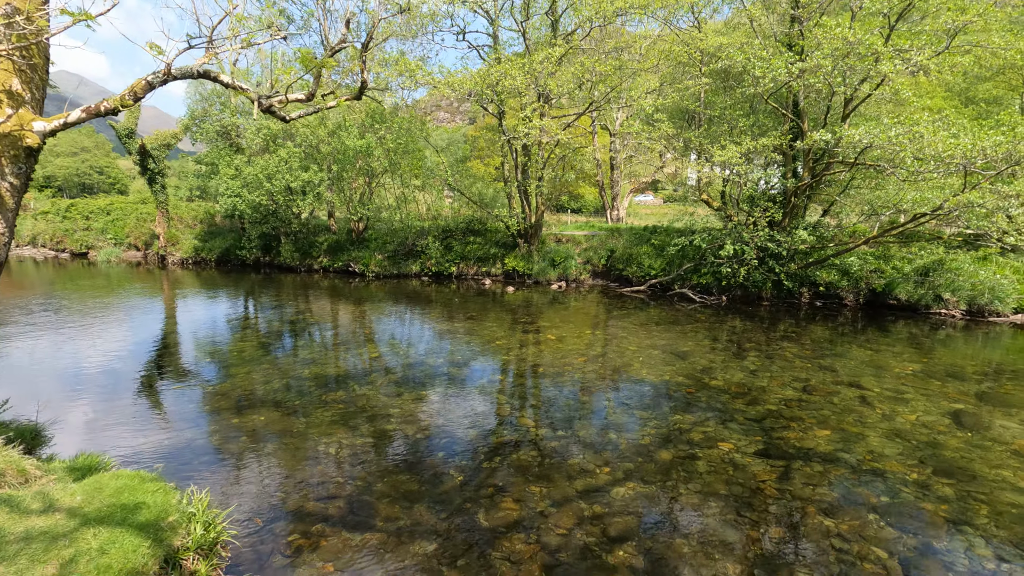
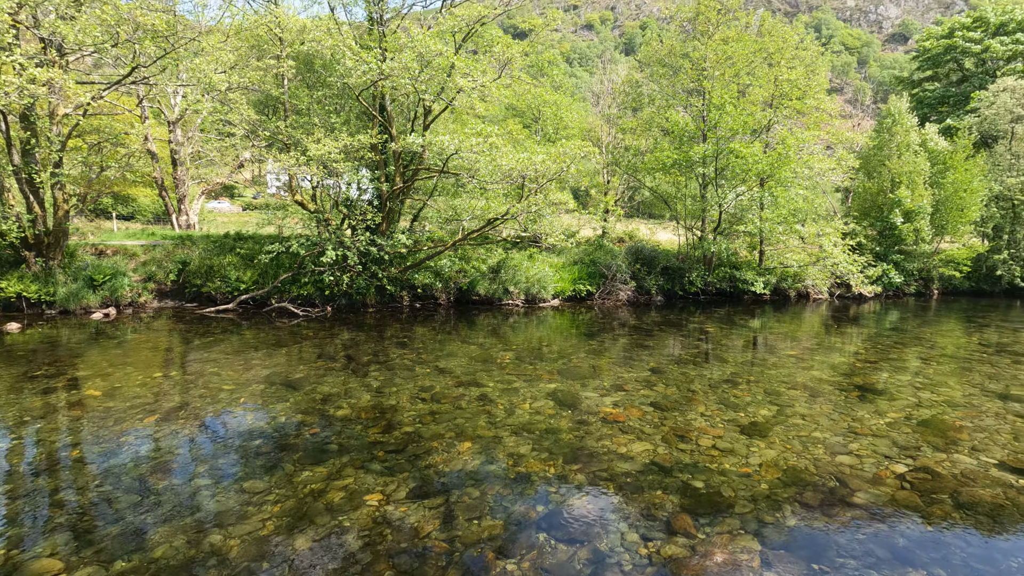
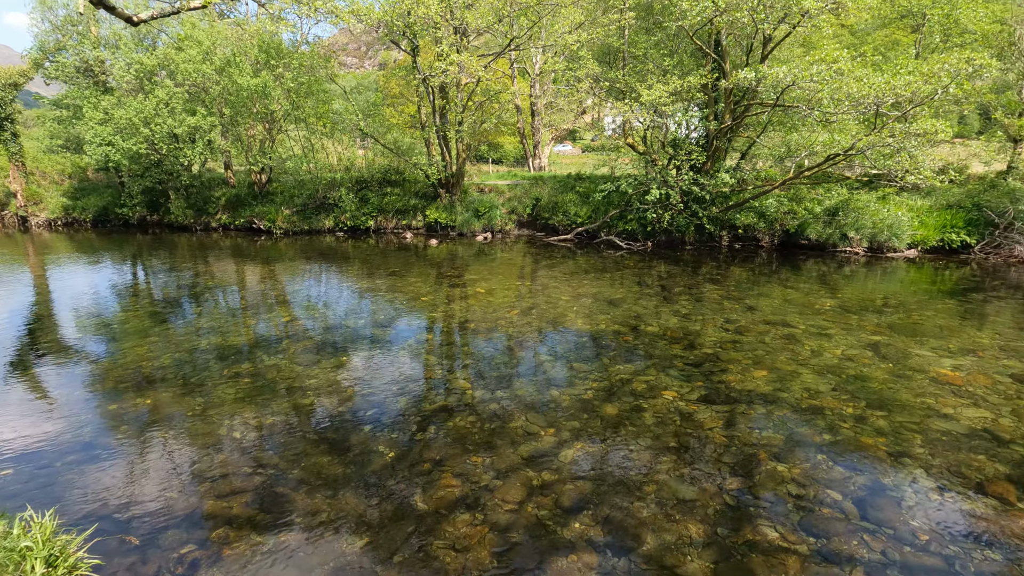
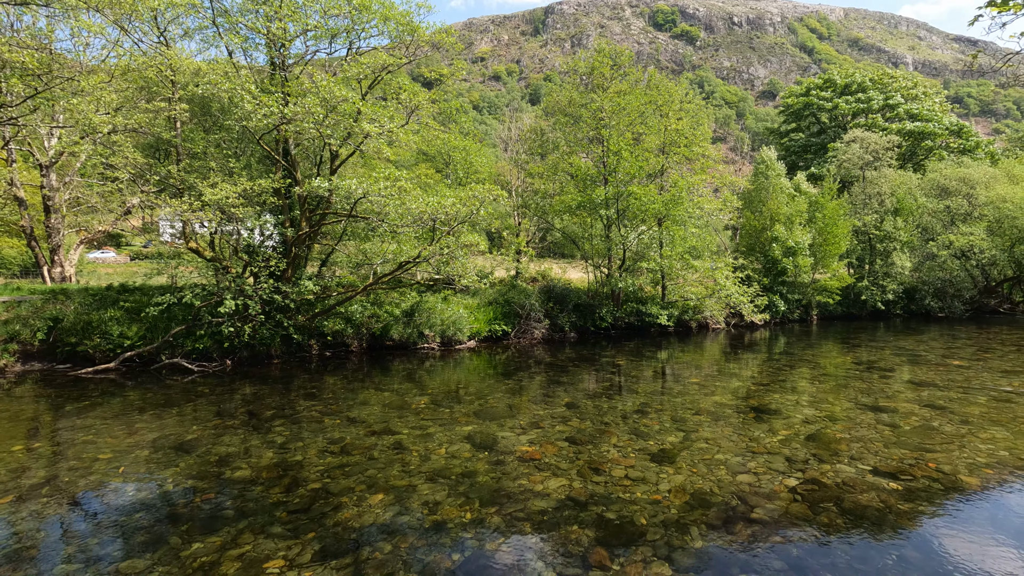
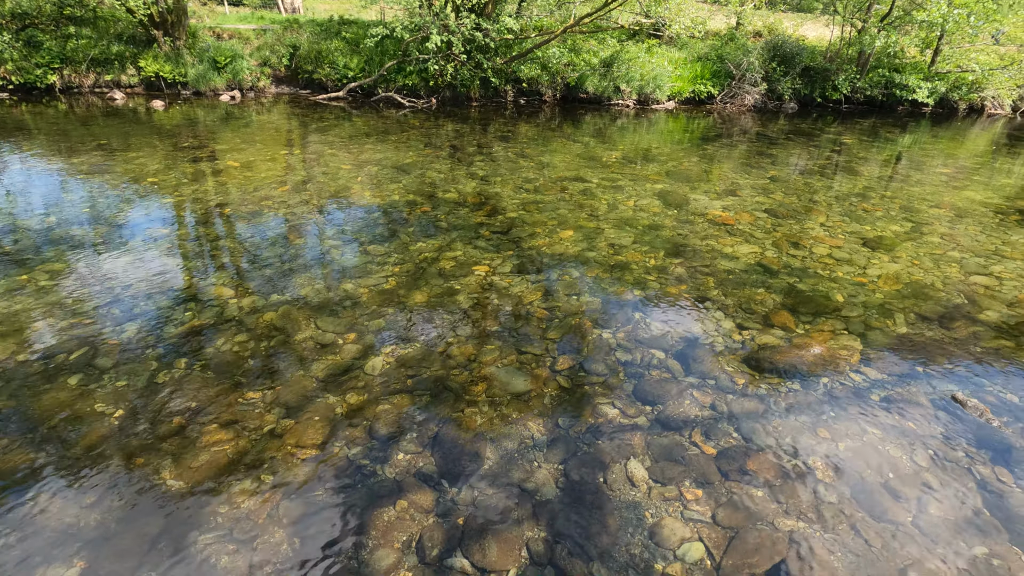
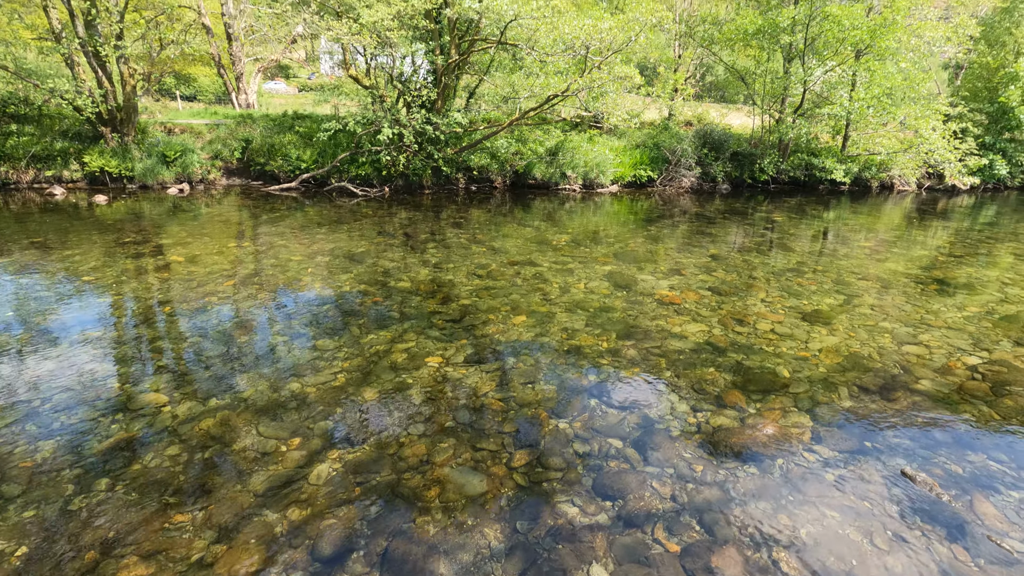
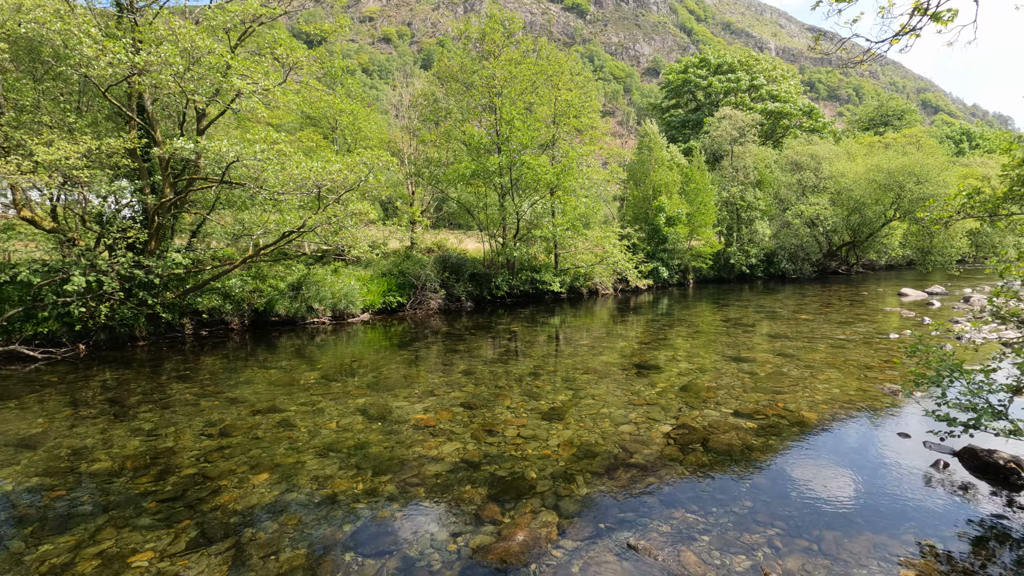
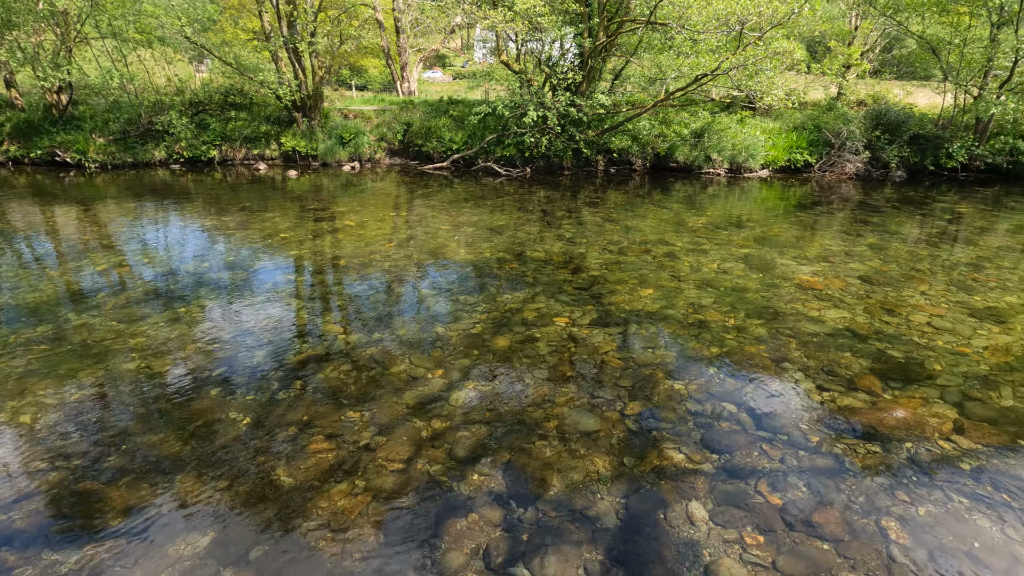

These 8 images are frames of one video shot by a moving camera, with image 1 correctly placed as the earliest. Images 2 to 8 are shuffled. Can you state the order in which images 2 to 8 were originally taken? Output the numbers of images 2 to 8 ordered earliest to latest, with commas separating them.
3, 8, 5, 6, 2, 4, 7
